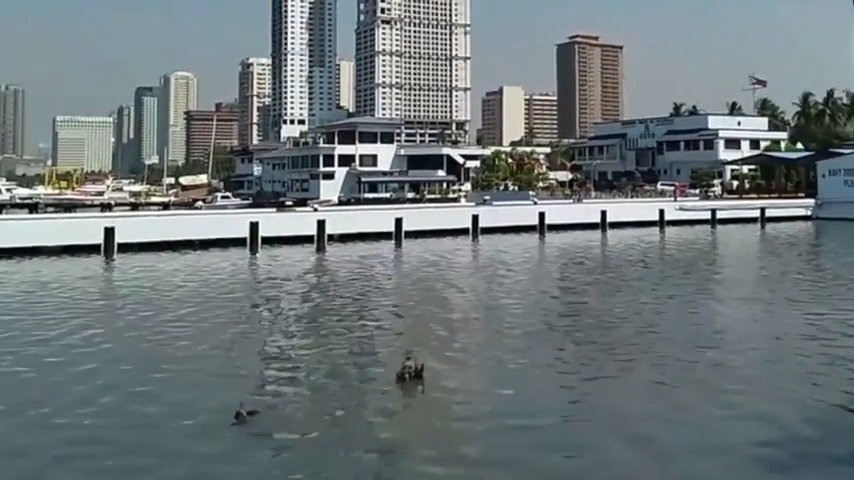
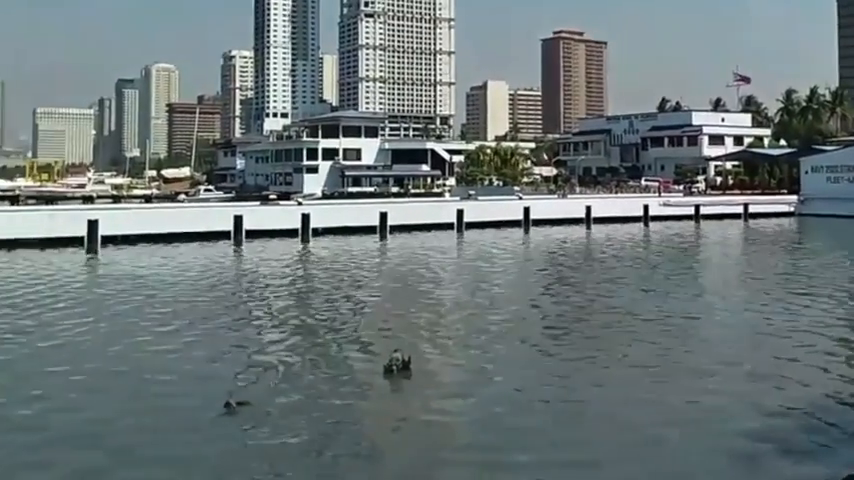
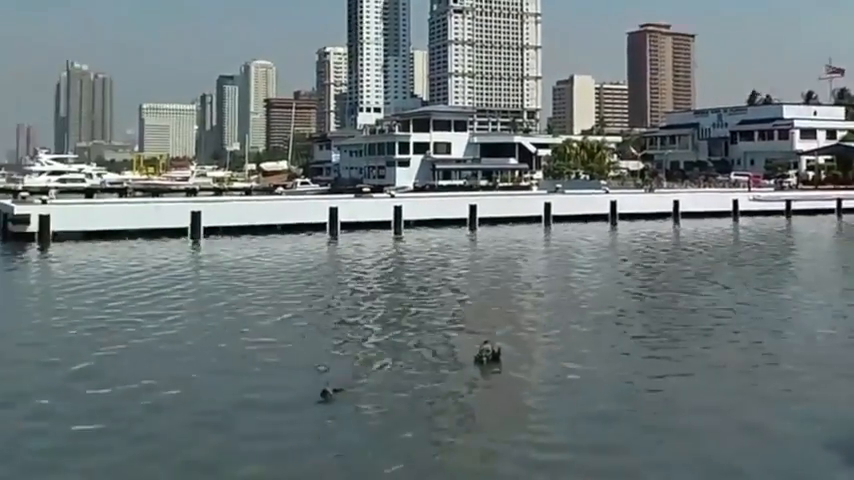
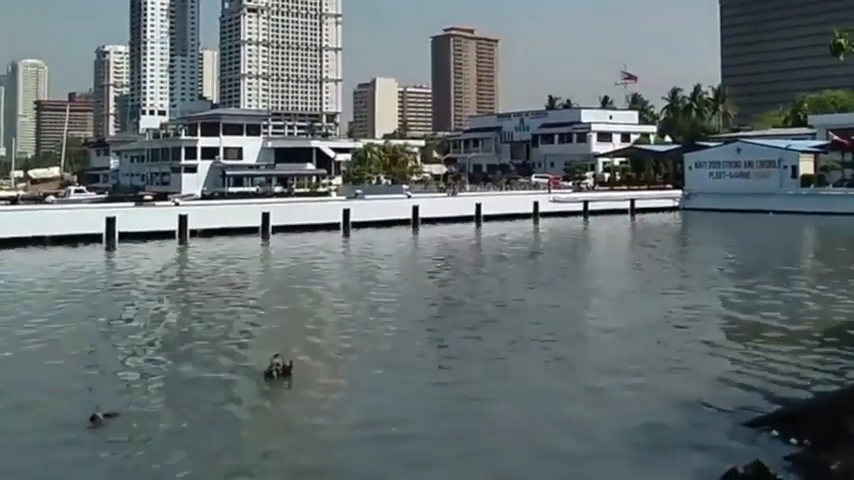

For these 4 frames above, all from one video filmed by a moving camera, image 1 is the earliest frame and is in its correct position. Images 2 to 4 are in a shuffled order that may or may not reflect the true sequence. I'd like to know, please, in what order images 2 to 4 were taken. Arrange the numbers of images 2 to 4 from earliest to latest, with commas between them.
4, 2, 3
